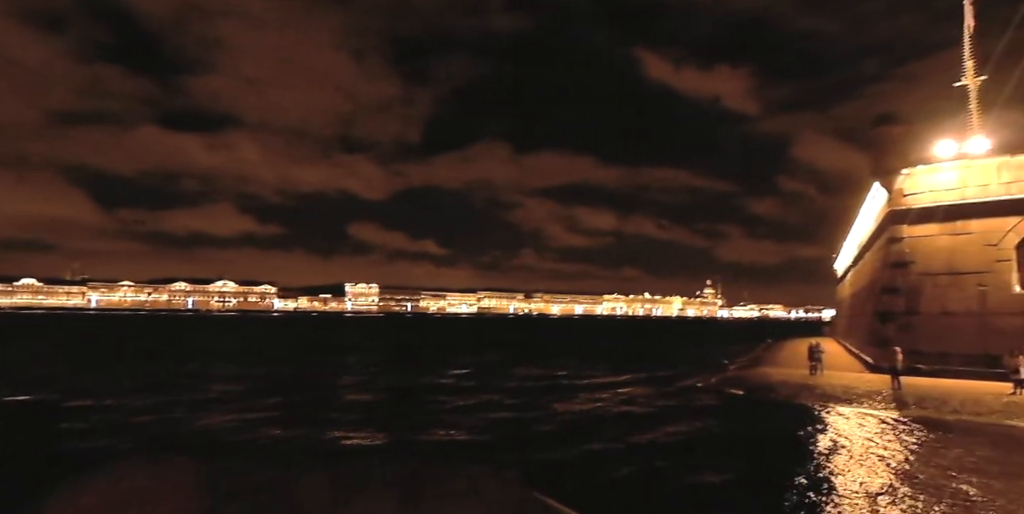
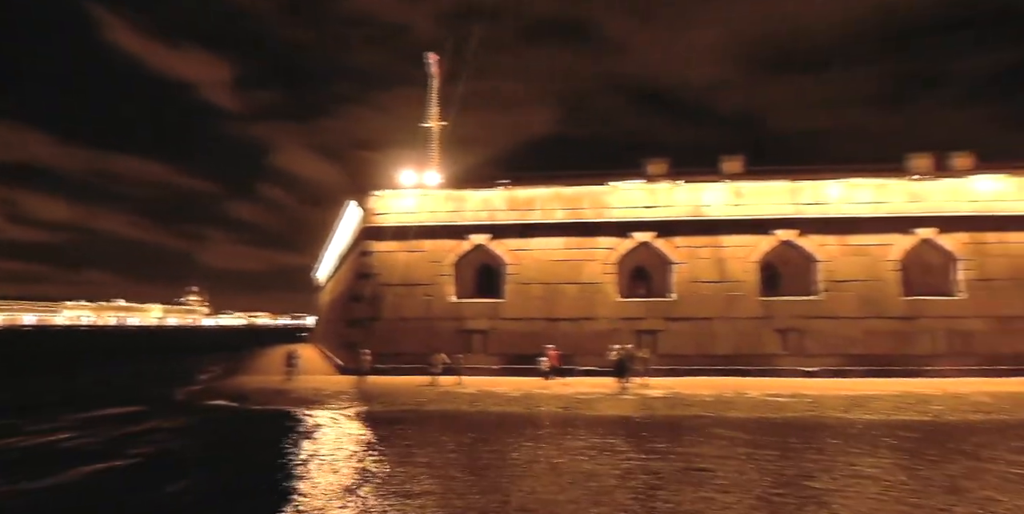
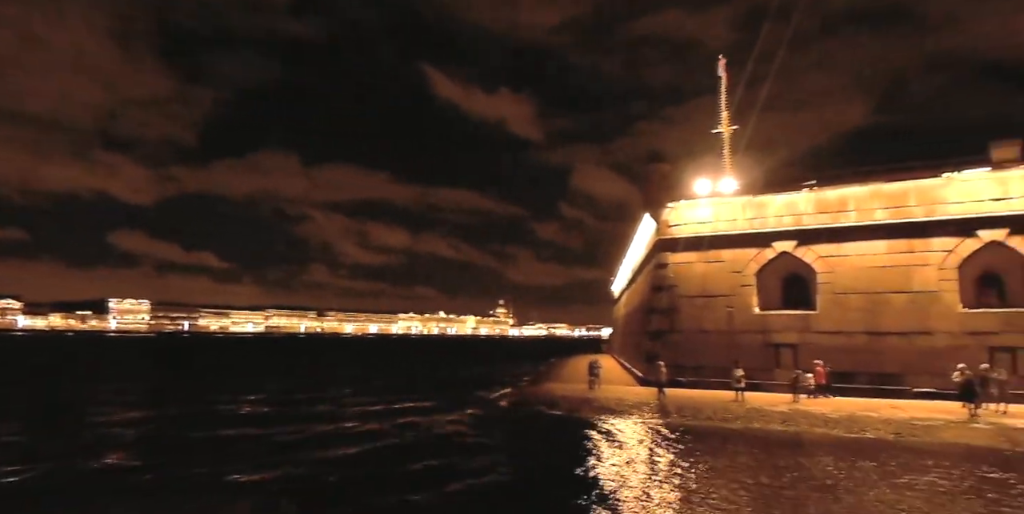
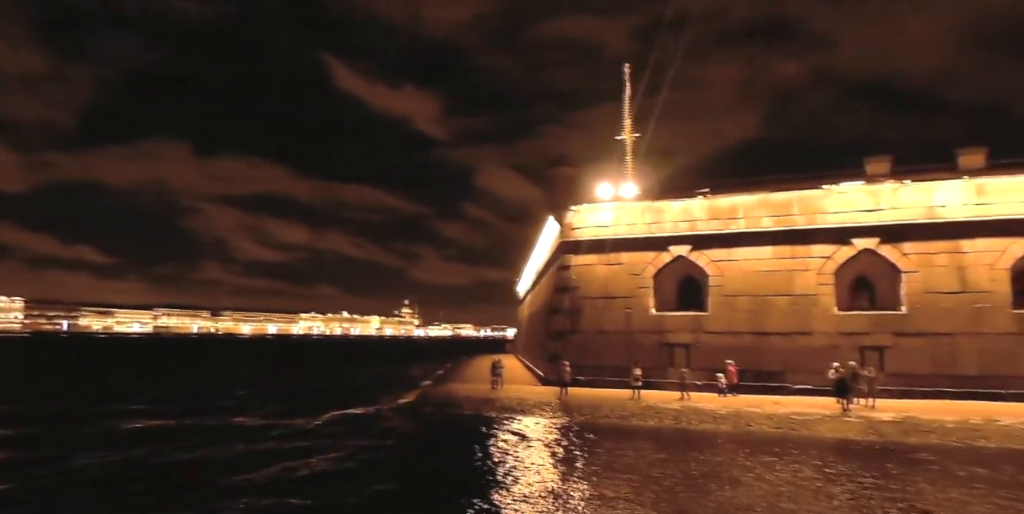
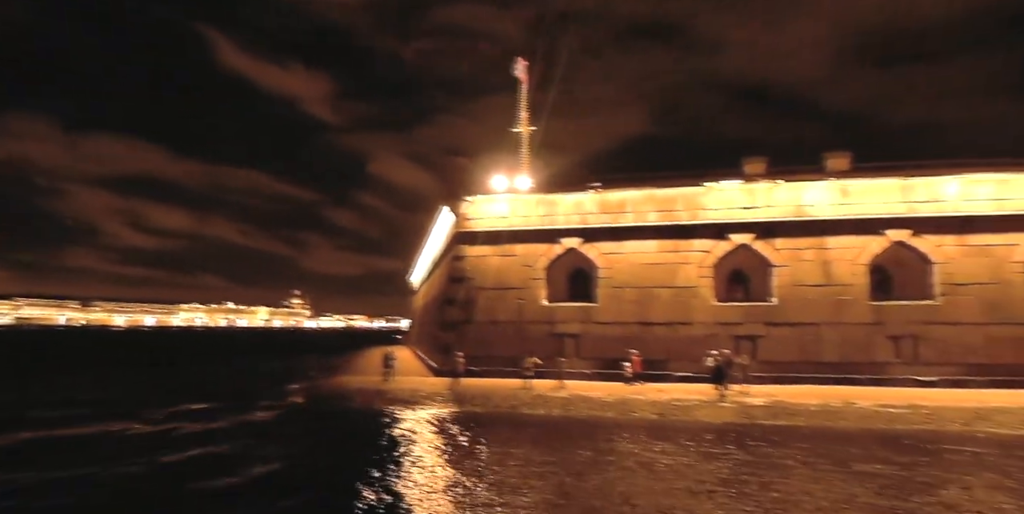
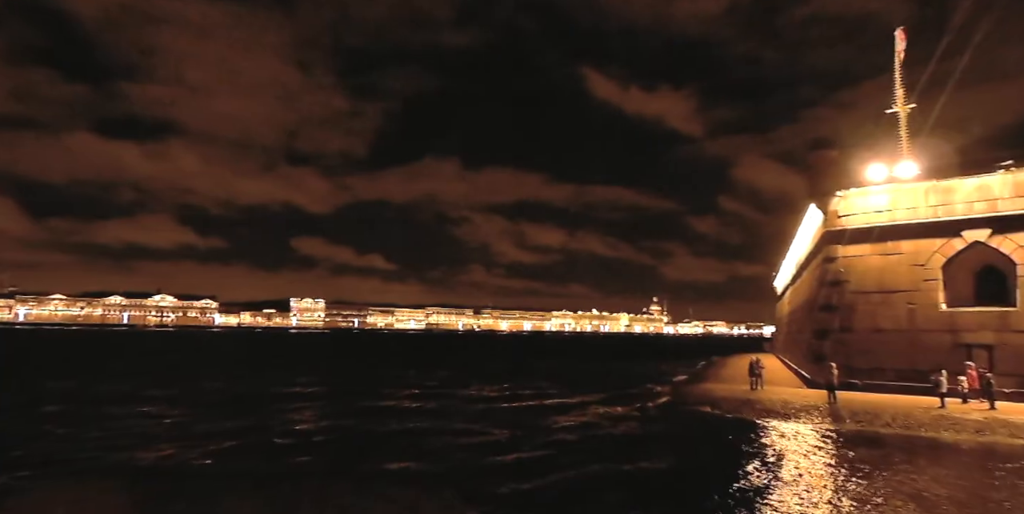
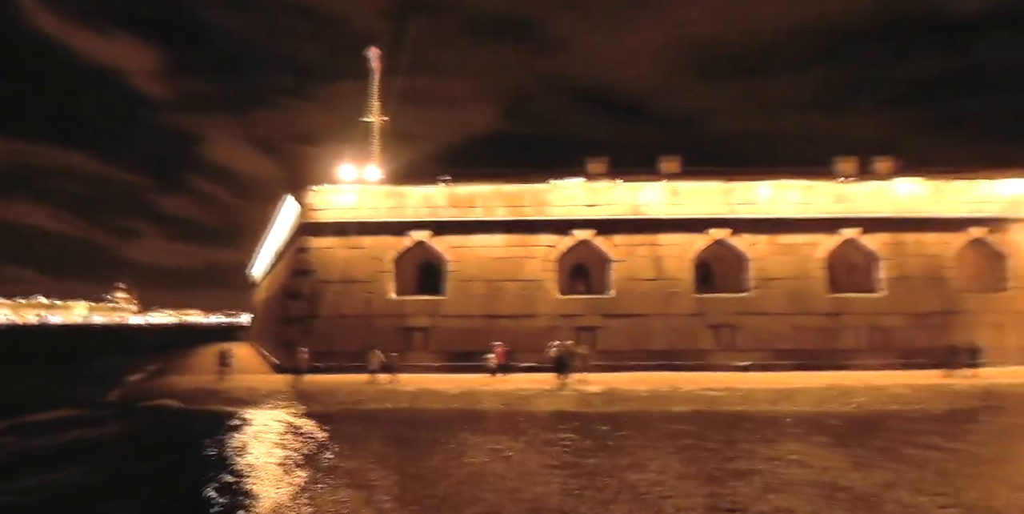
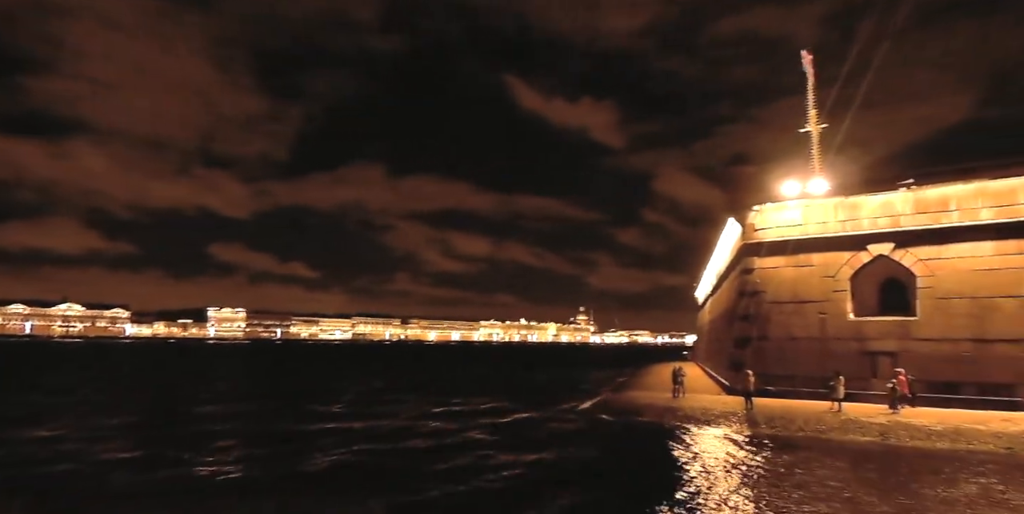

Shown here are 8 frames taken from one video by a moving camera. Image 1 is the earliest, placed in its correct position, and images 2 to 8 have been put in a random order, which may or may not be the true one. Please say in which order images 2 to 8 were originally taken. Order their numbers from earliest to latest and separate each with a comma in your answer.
6, 8, 3, 4, 5, 2, 7
